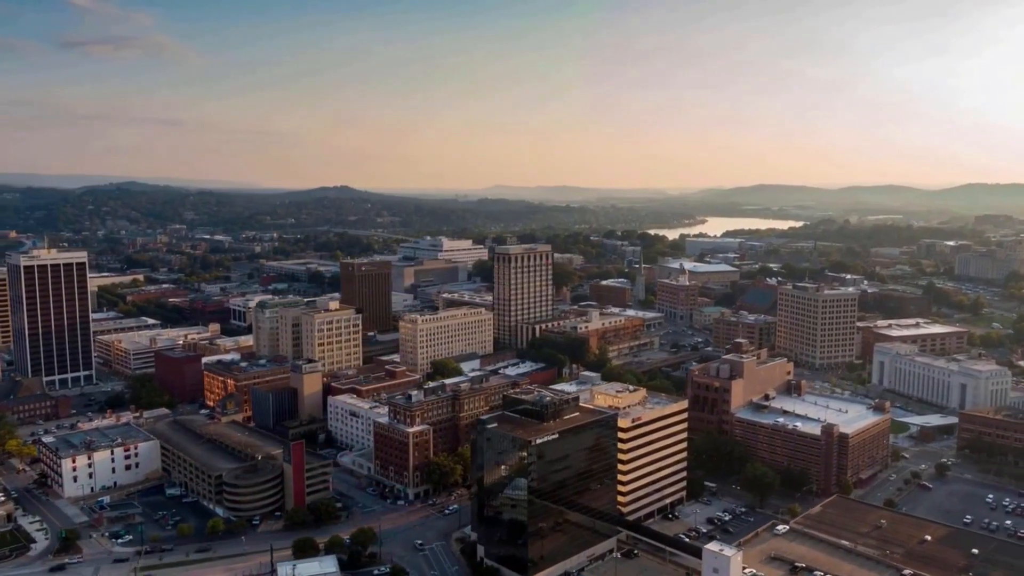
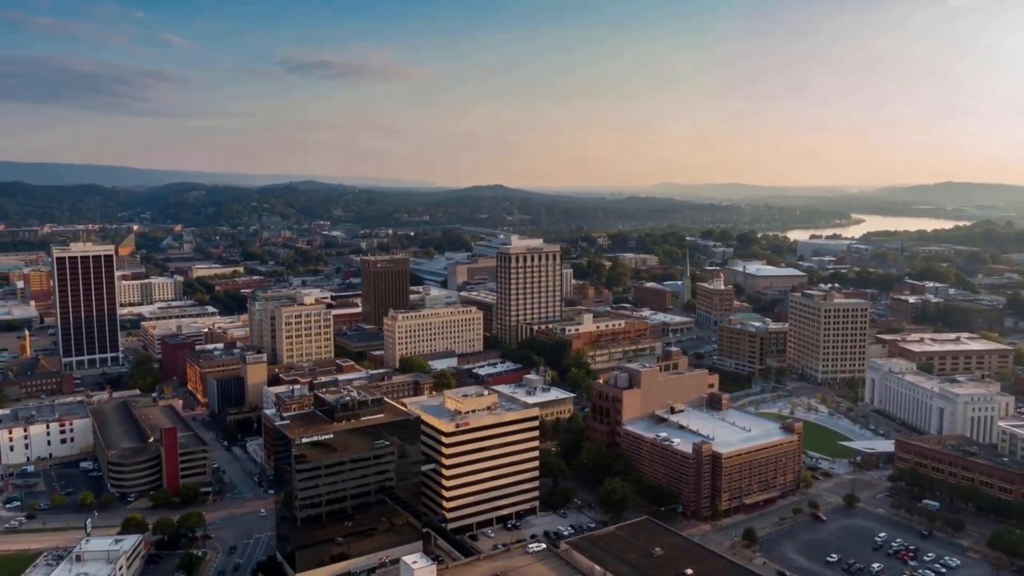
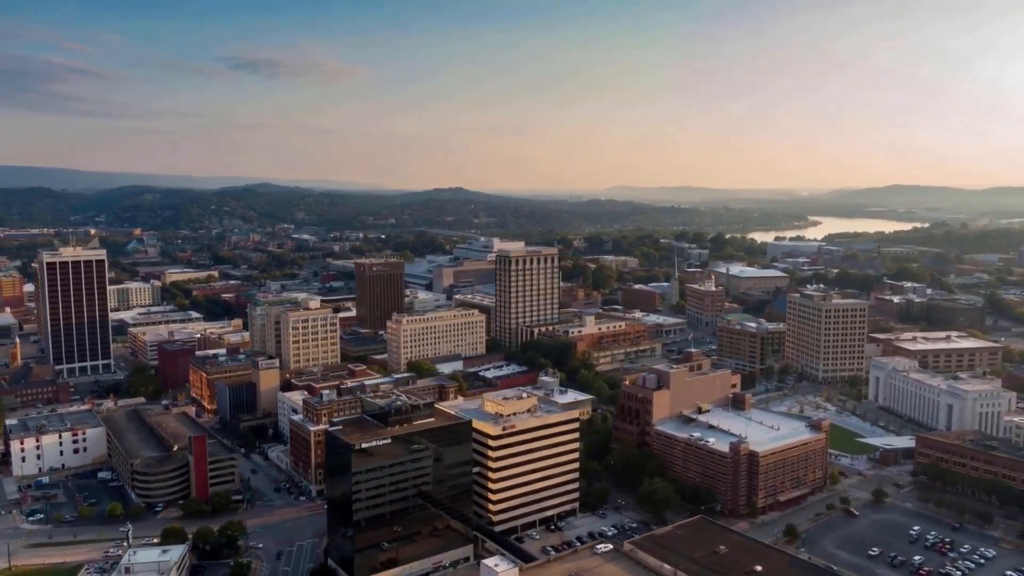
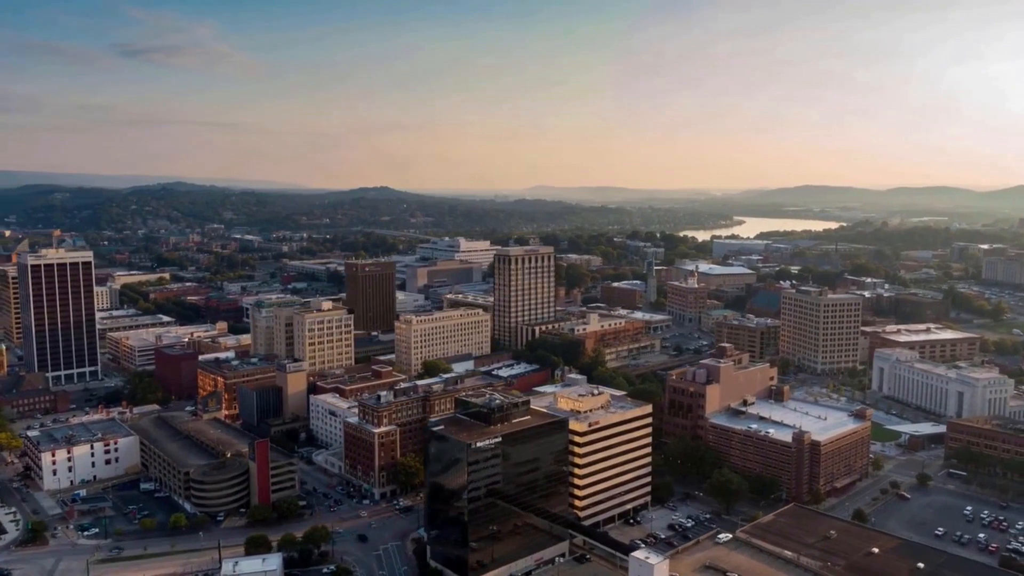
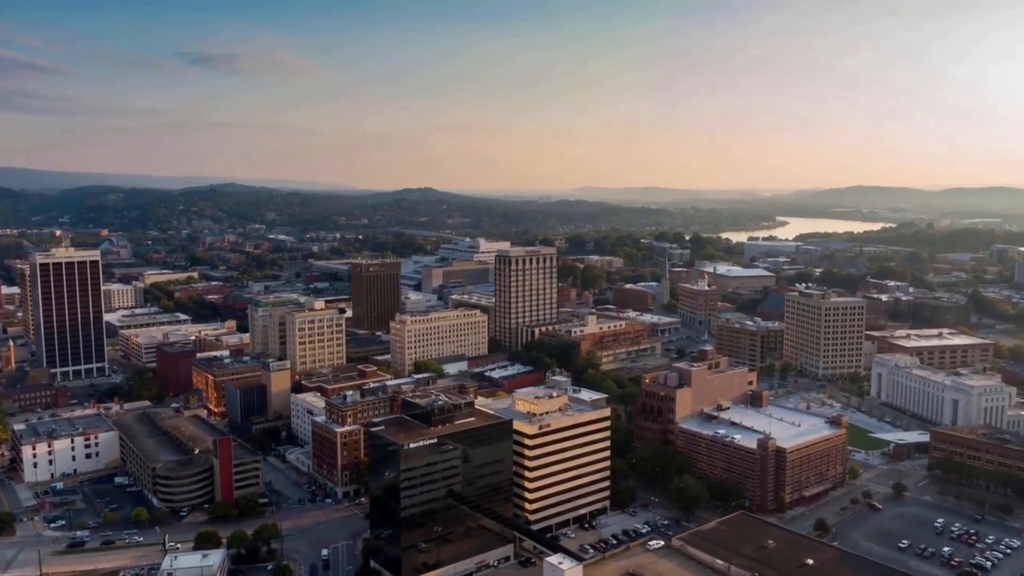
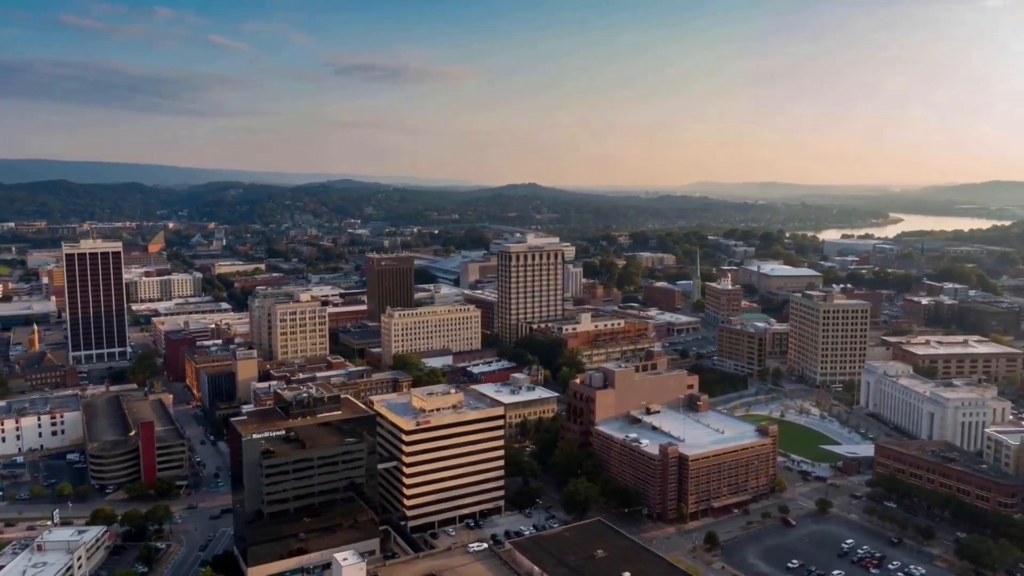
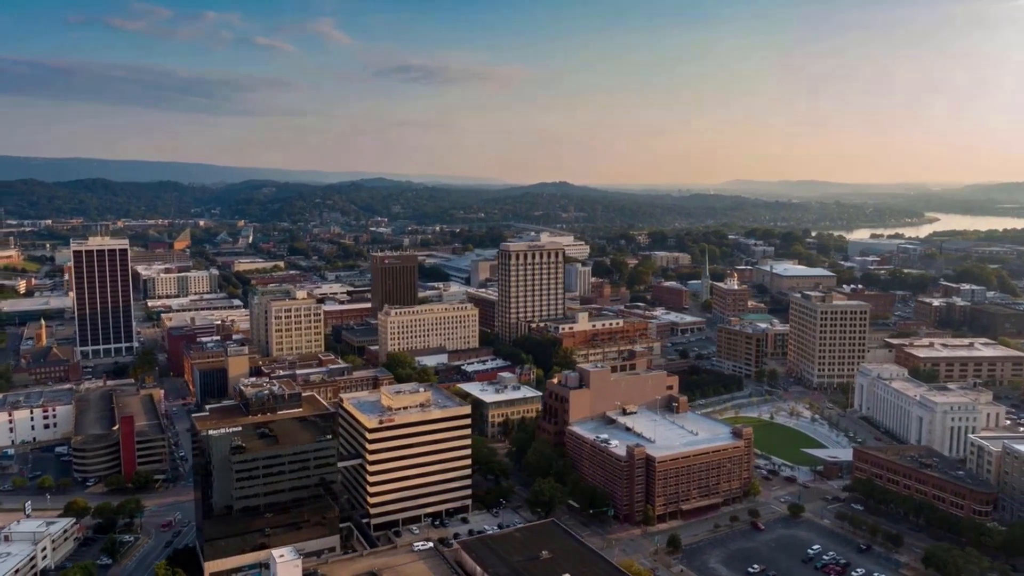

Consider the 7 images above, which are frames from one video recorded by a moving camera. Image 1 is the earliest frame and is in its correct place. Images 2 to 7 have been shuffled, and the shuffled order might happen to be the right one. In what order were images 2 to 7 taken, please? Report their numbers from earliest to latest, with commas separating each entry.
4, 5, 3, 2, 6, 7
